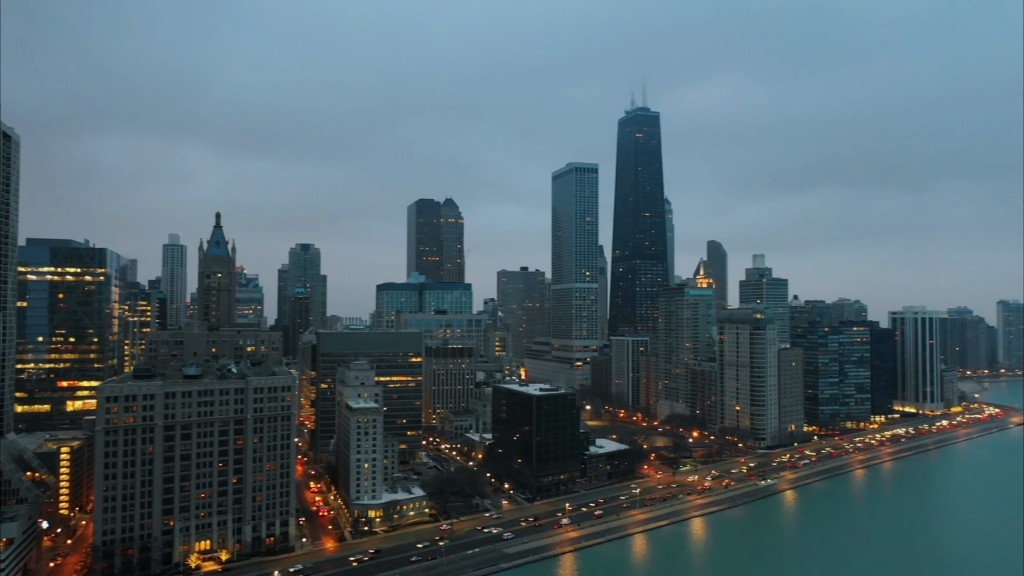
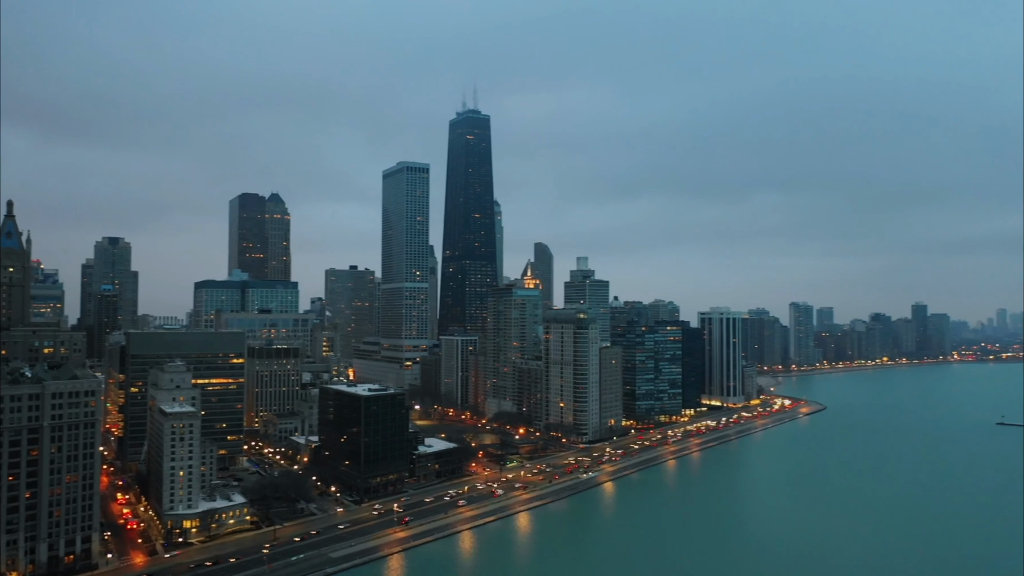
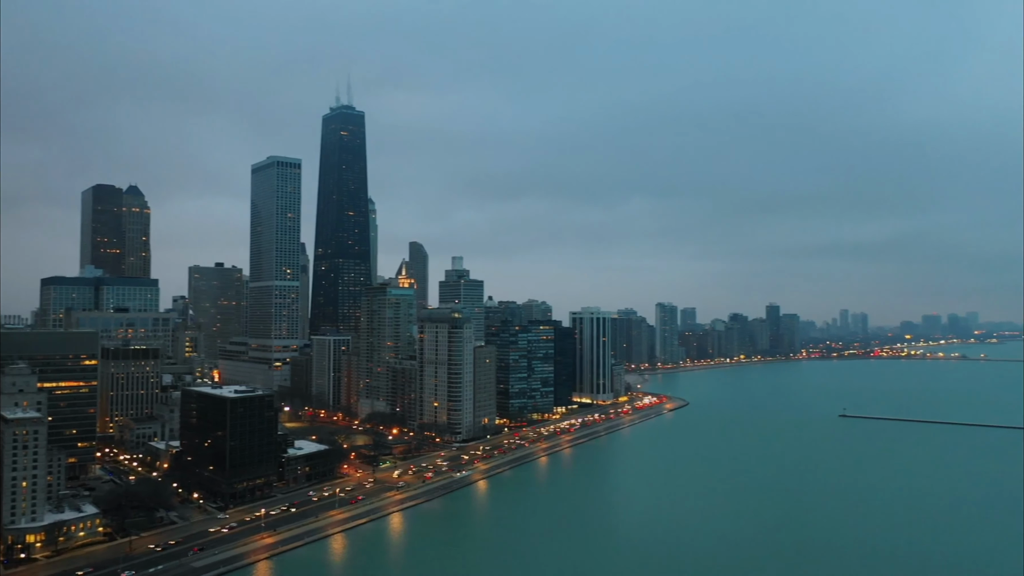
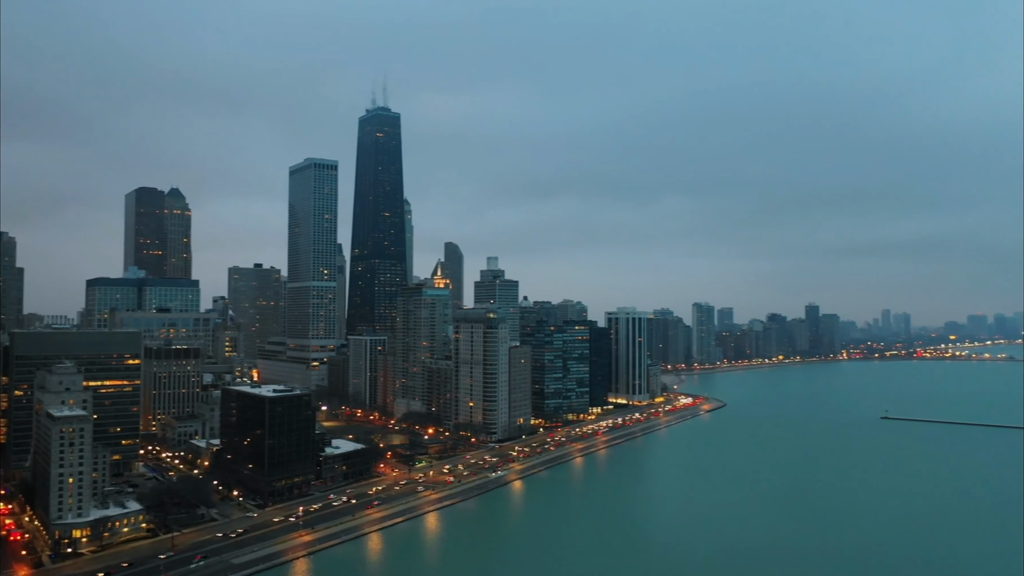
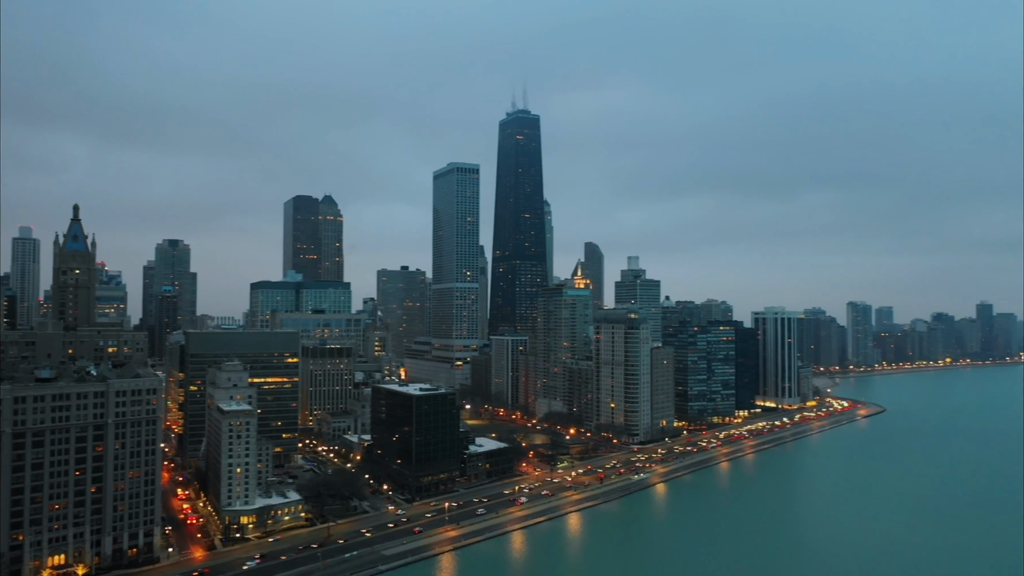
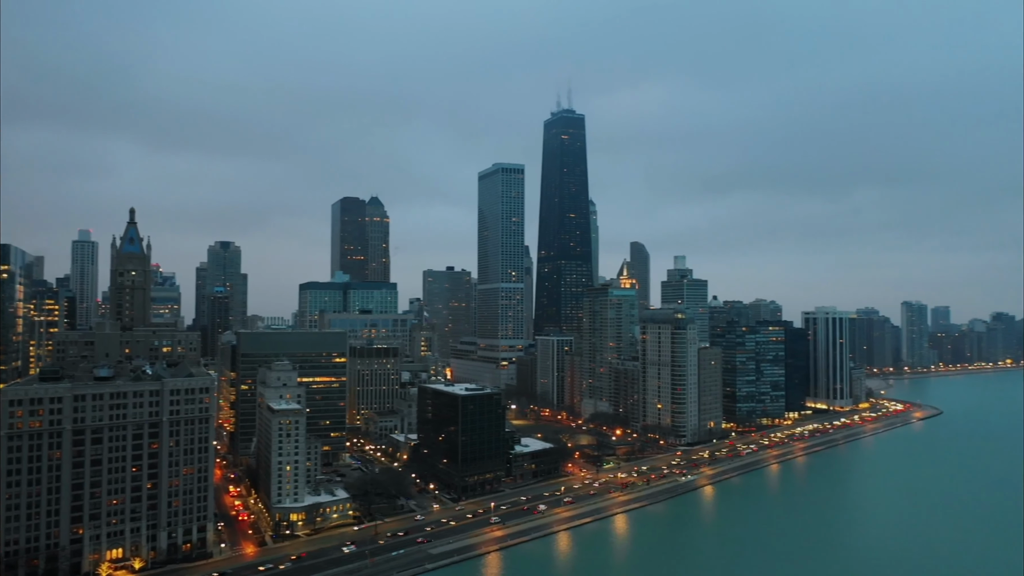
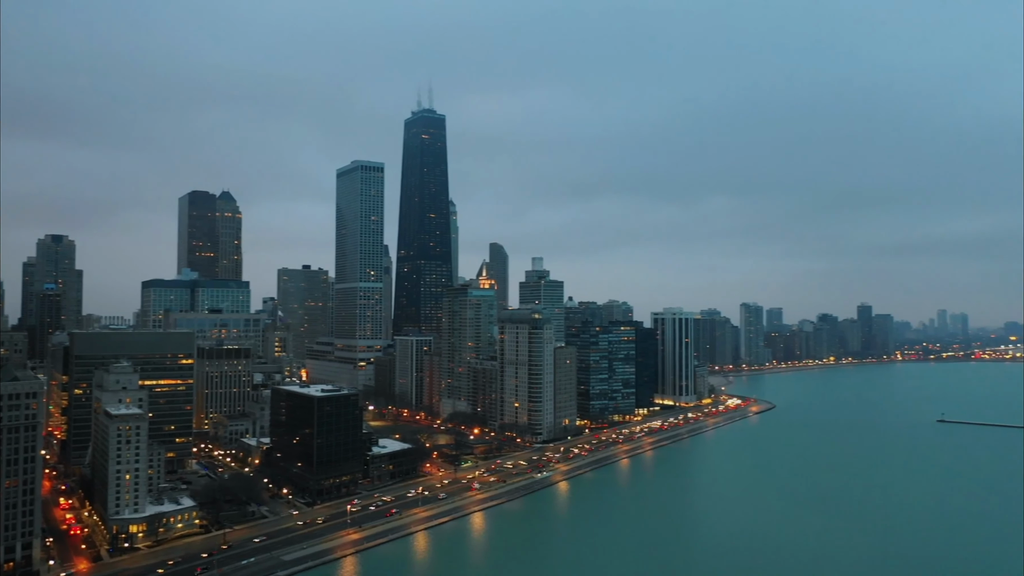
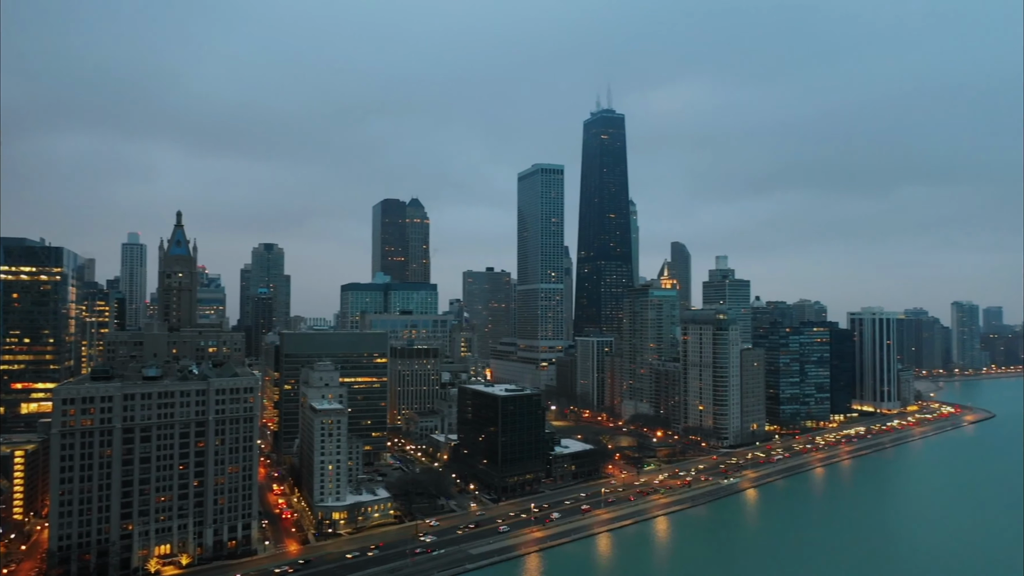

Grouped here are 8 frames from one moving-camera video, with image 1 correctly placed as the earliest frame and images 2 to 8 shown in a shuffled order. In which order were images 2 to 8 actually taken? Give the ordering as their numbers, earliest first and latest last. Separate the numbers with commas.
8, 6, 5, 2, 7, 4, 3
